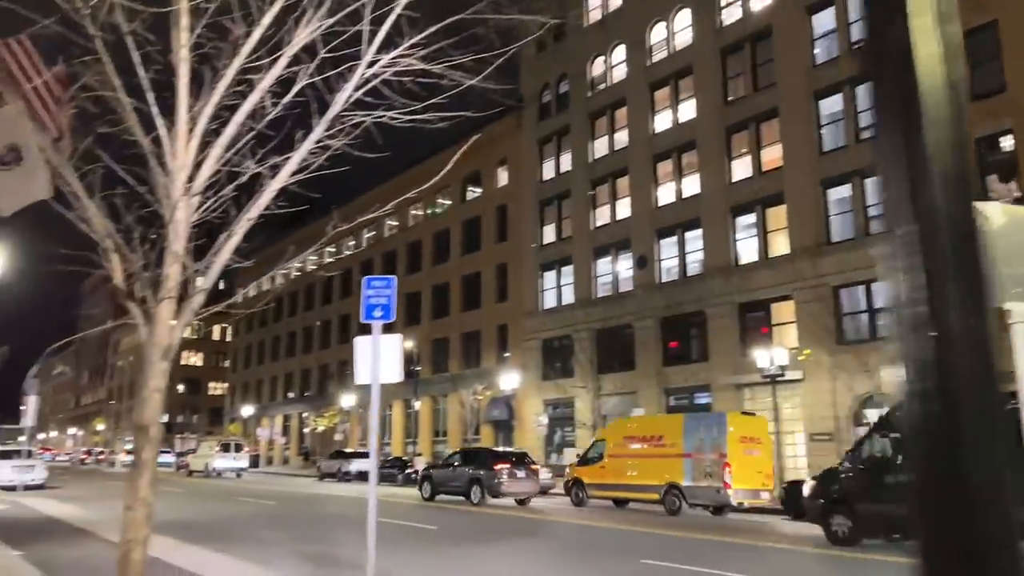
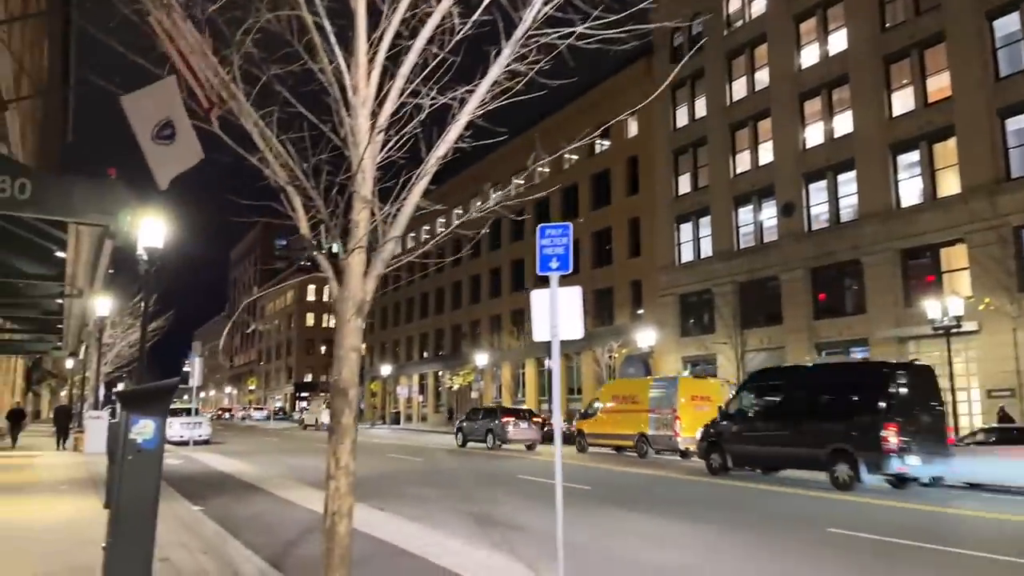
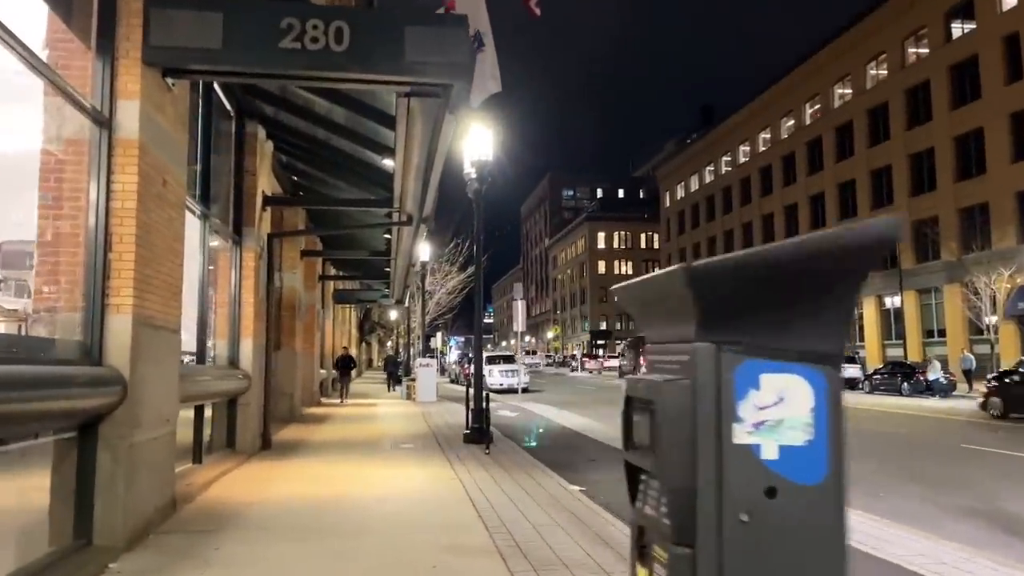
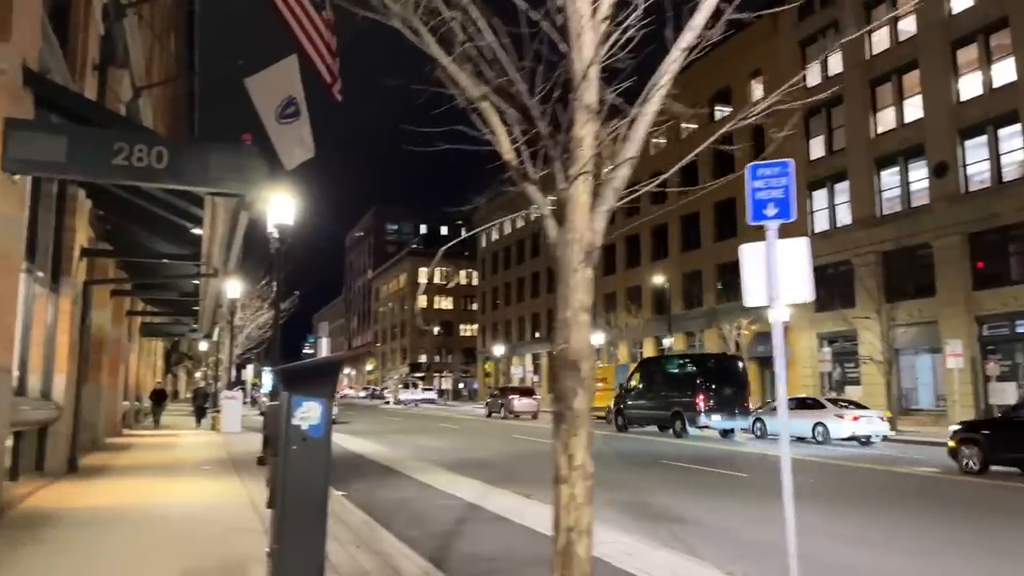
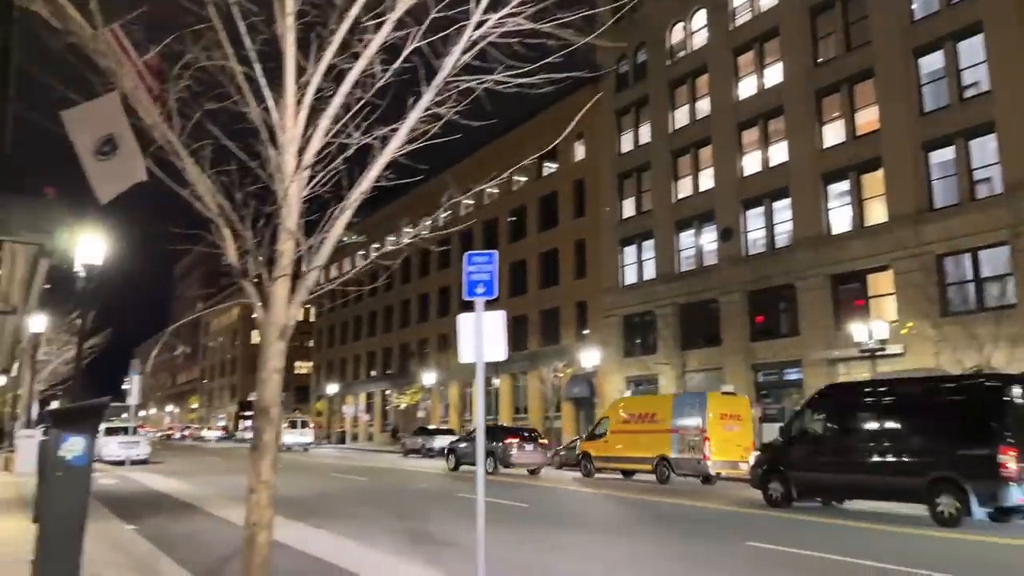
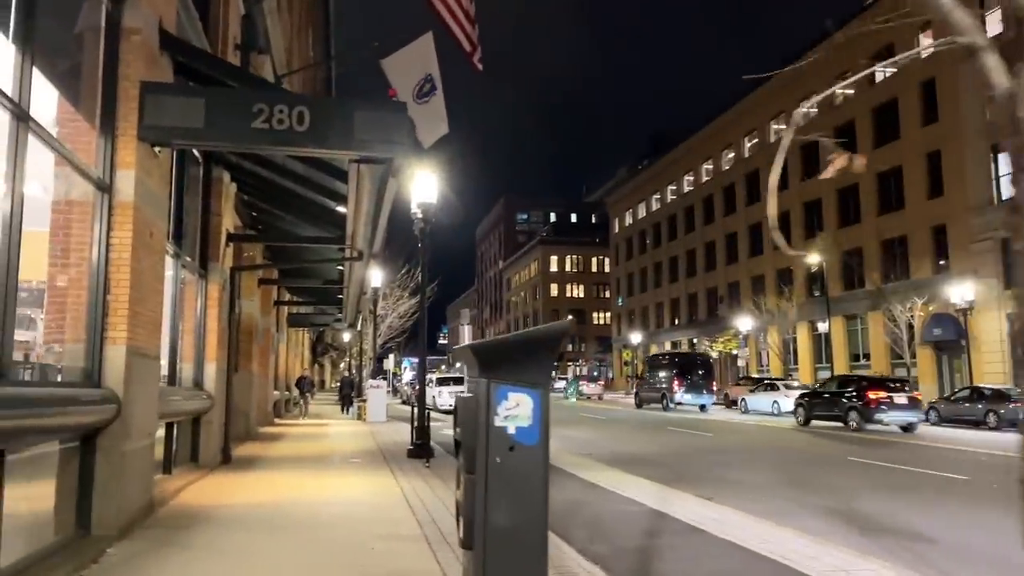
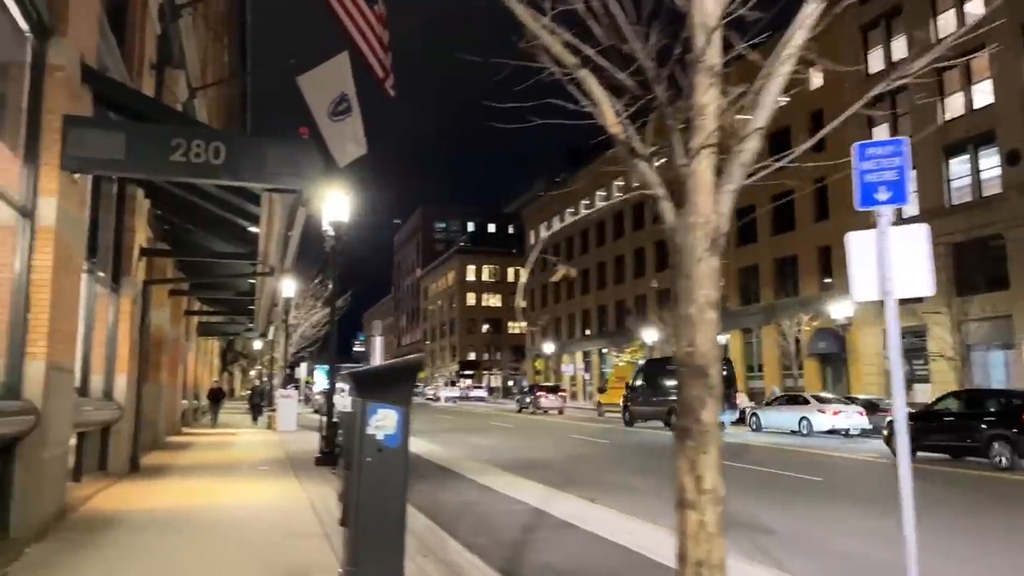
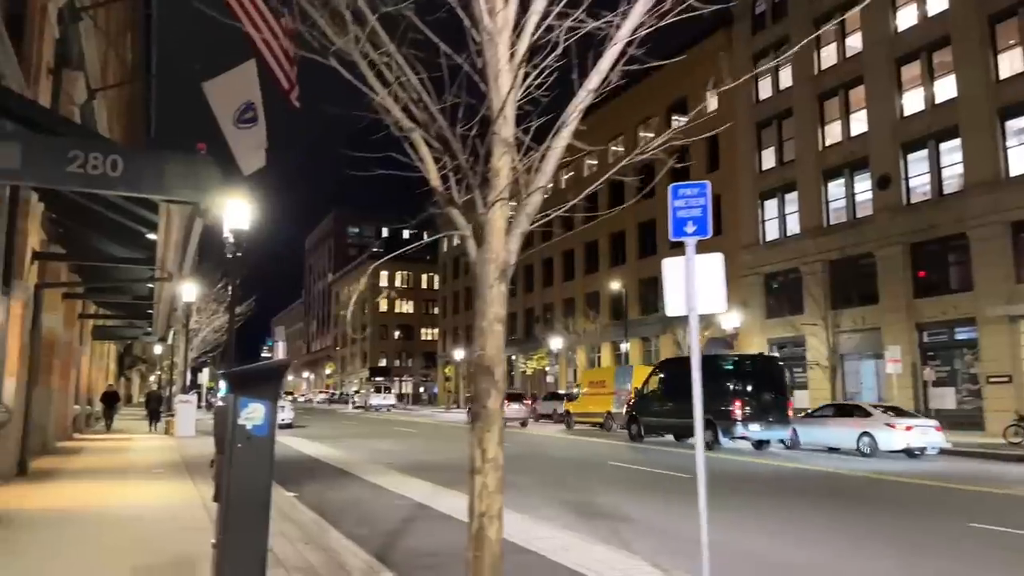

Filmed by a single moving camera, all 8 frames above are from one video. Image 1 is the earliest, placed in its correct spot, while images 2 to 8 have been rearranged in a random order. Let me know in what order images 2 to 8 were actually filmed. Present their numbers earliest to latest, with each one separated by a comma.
5, 2, 8, 4, 7, 6, 3
